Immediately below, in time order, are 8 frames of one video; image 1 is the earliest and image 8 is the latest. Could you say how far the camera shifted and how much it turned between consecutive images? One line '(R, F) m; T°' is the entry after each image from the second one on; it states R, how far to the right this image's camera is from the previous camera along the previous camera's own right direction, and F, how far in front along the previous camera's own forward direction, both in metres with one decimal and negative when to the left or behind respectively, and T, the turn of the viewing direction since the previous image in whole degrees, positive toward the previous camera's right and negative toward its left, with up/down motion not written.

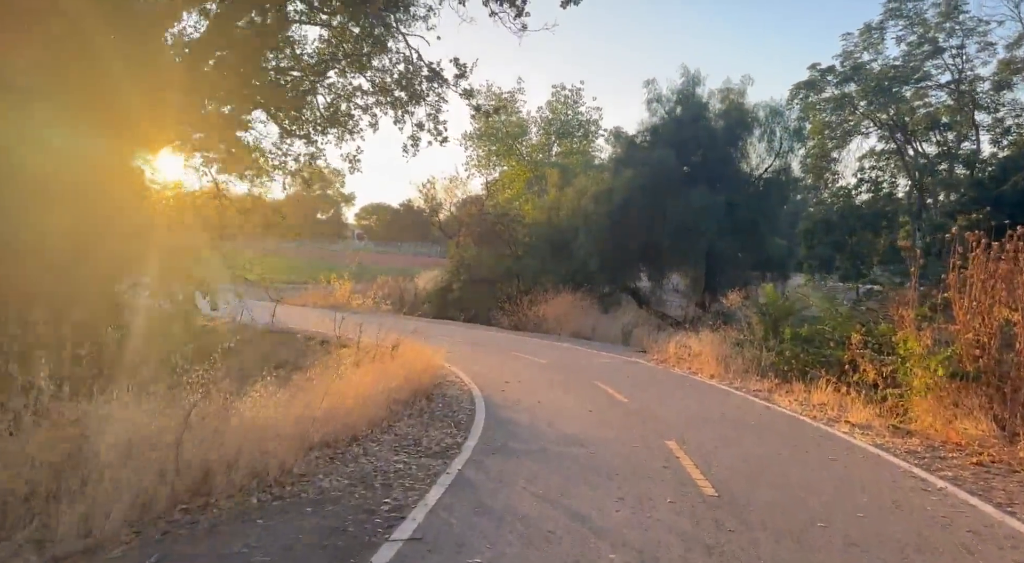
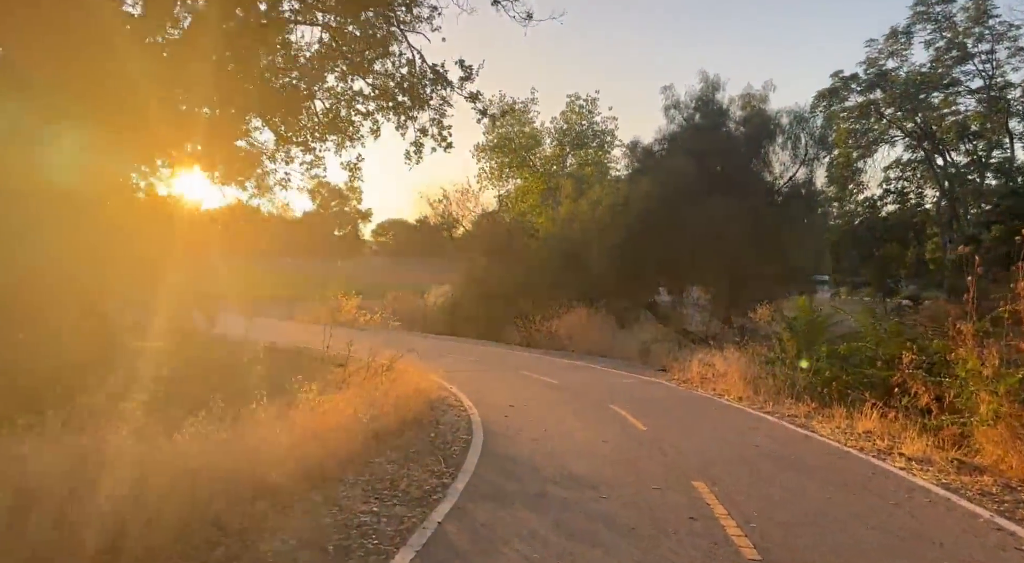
(+0.2, +1.1) m; -1°
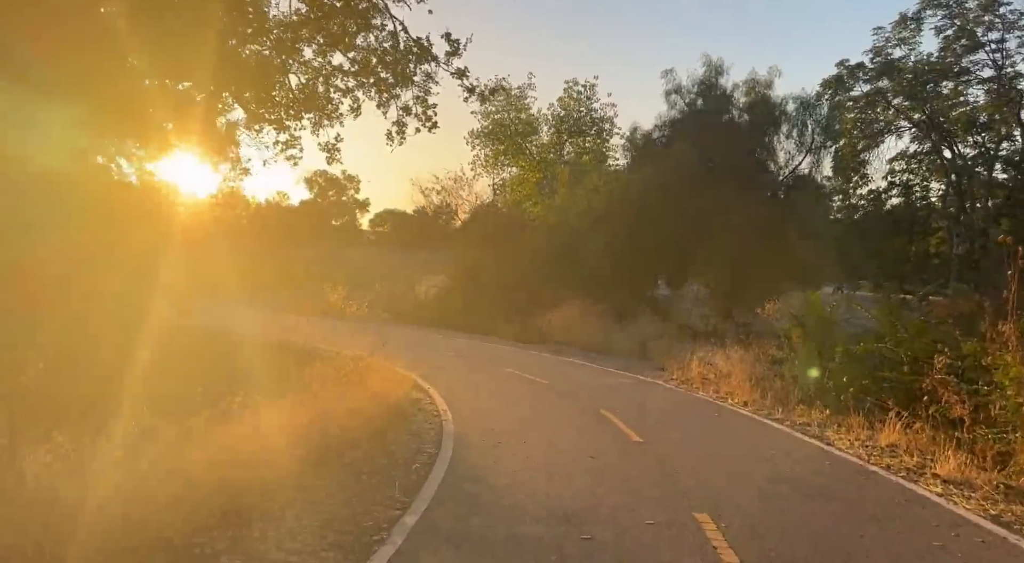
(+0.2, +1.2) m; 0°
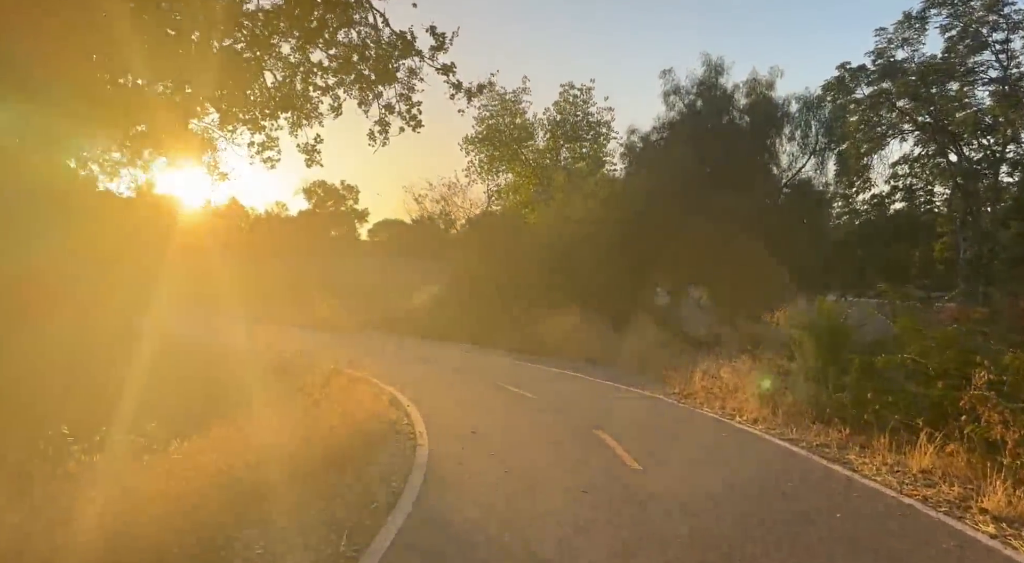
(+0.2, +1.0) m; 0°
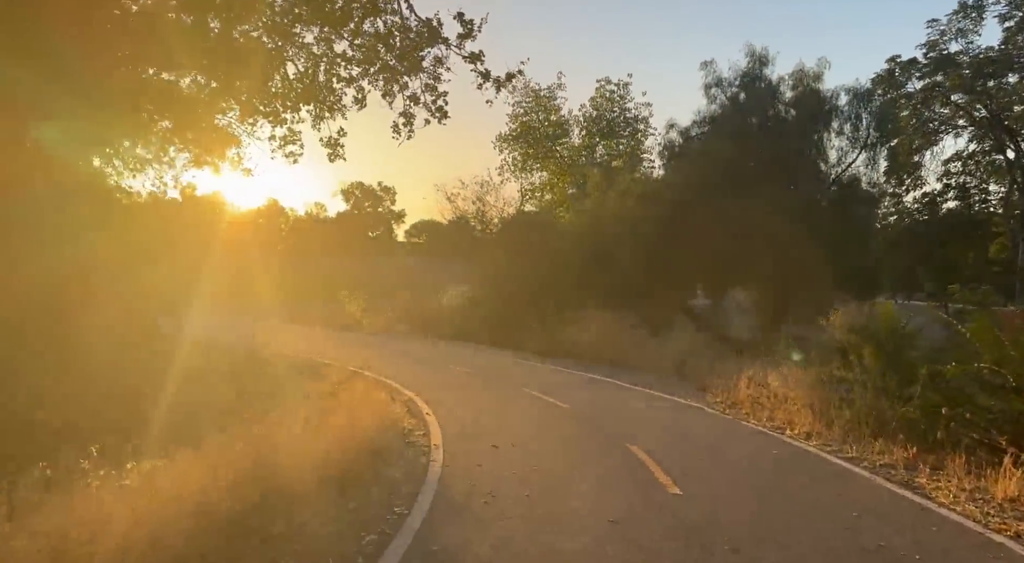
(+0.1, +0.8) m; -3°
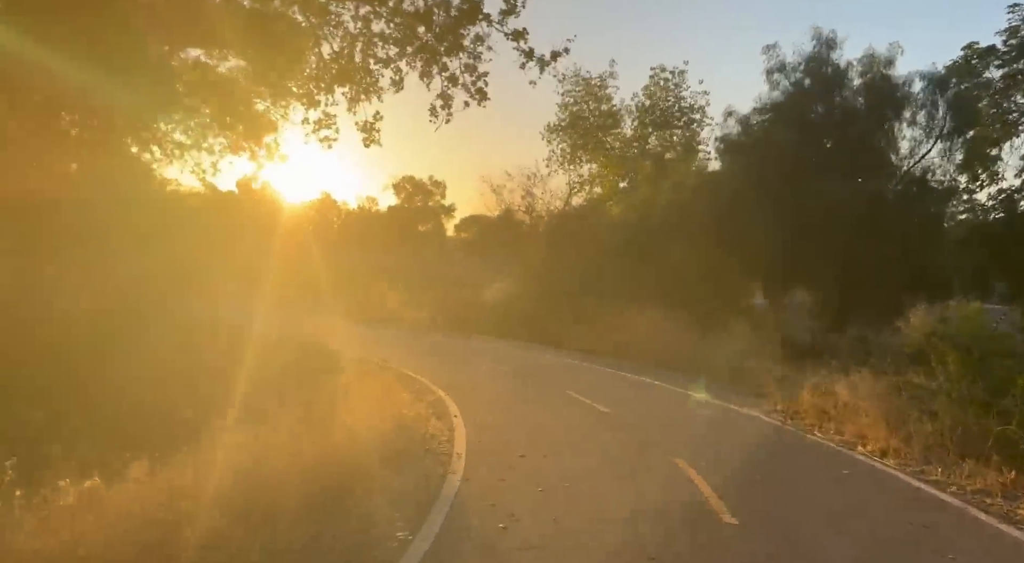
(+0.1, +0.9) m; -4°
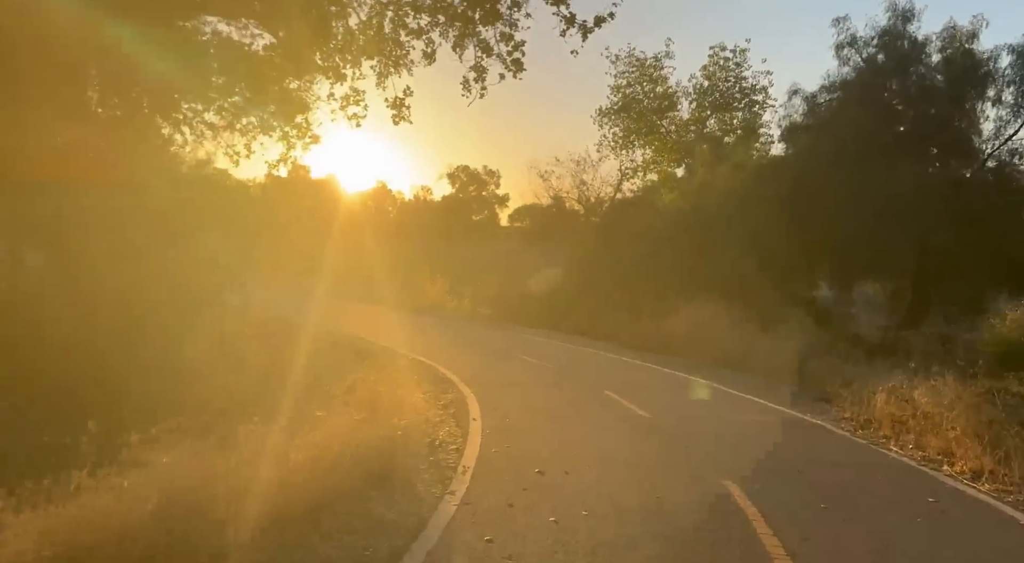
(+0.3, +1.1) m; -4°
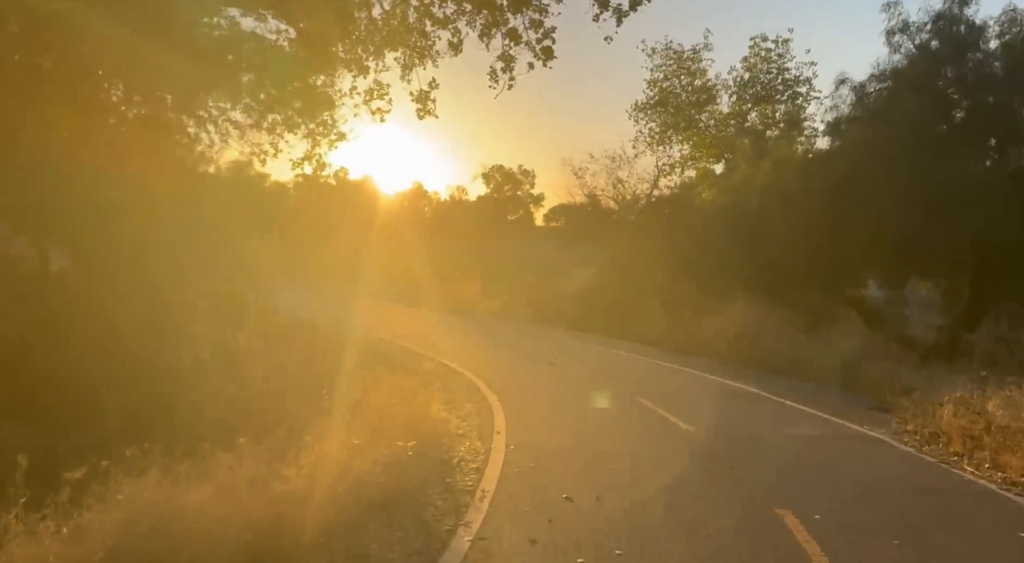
(+0.1, +0.7) m; -3°
